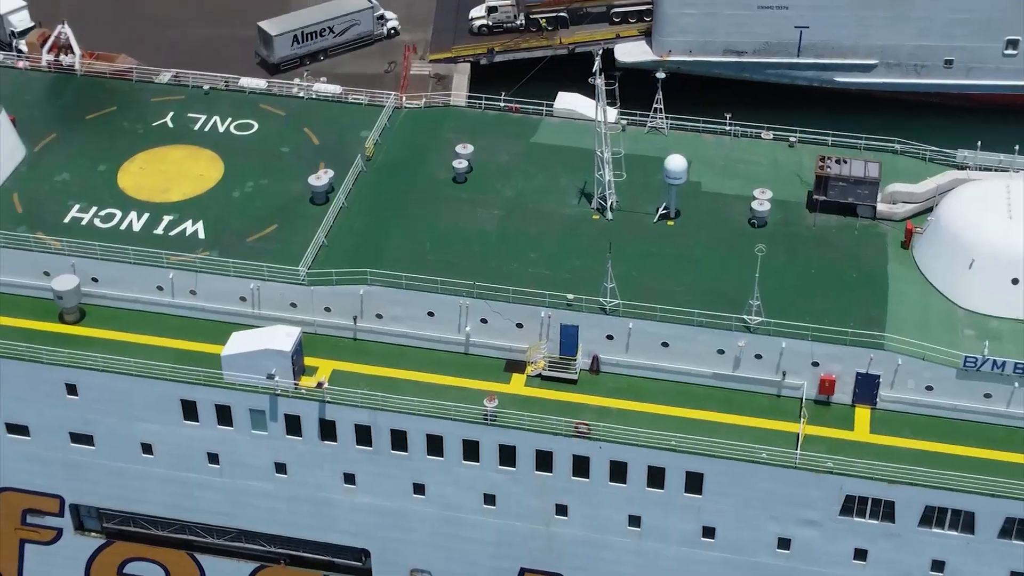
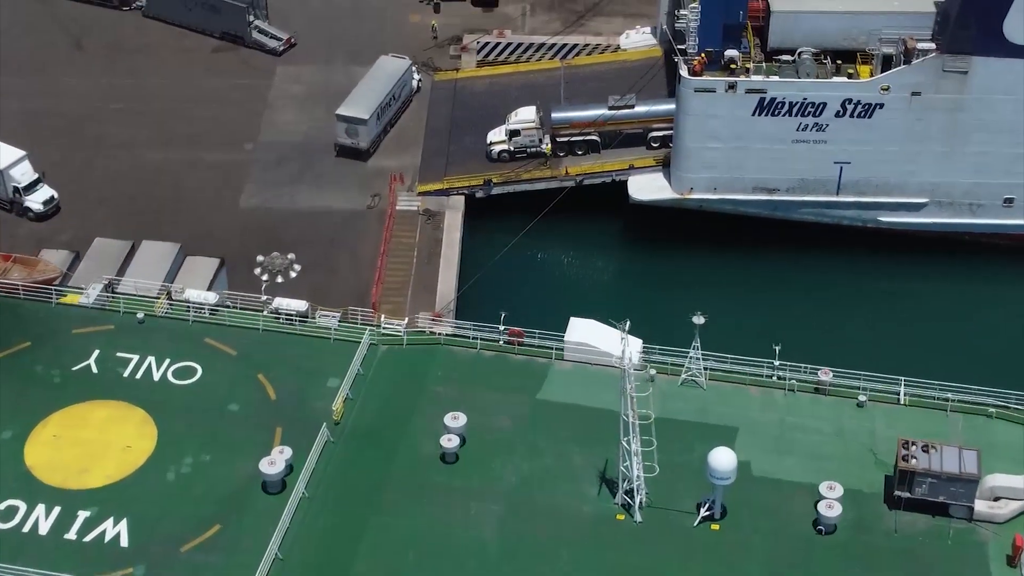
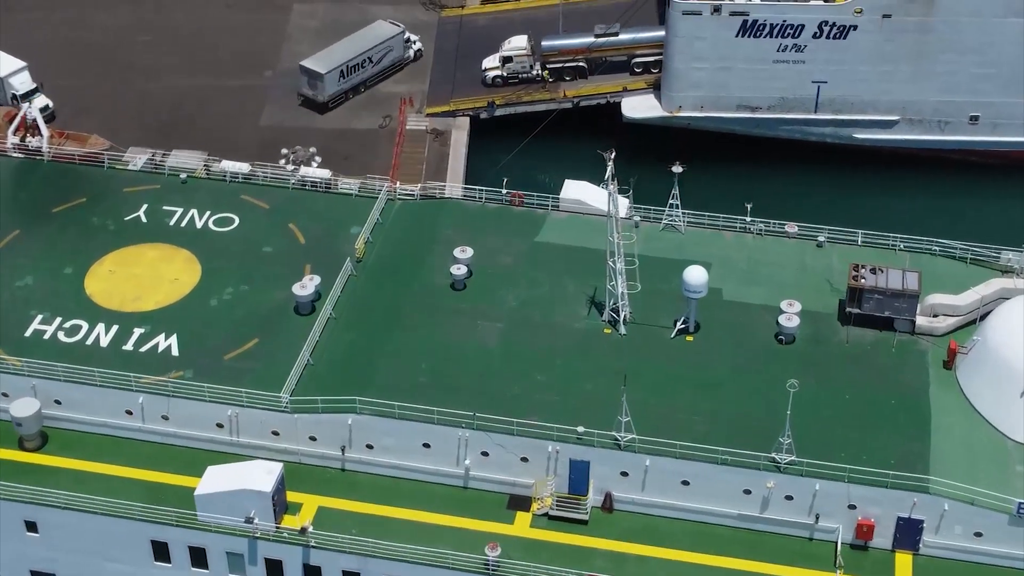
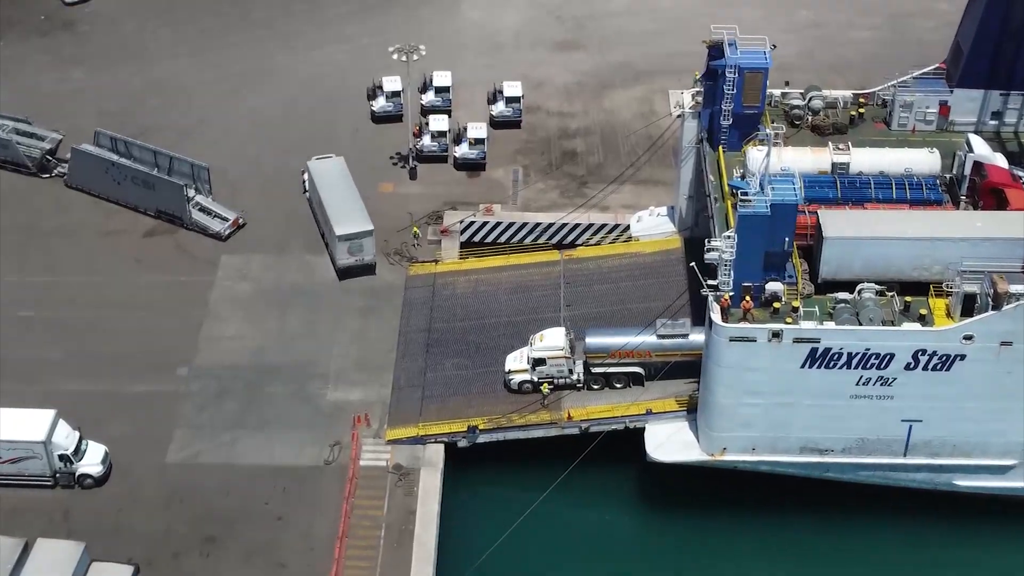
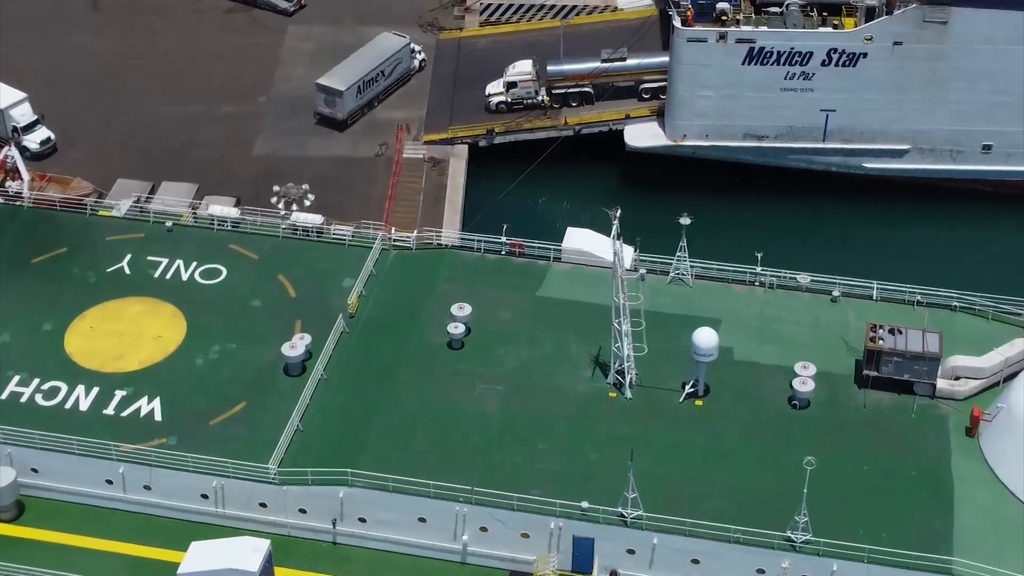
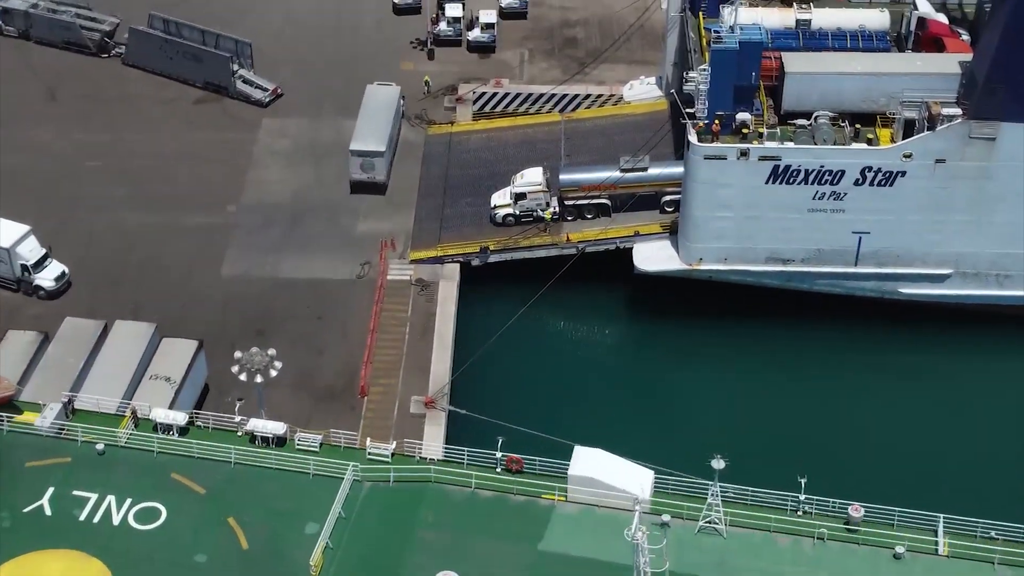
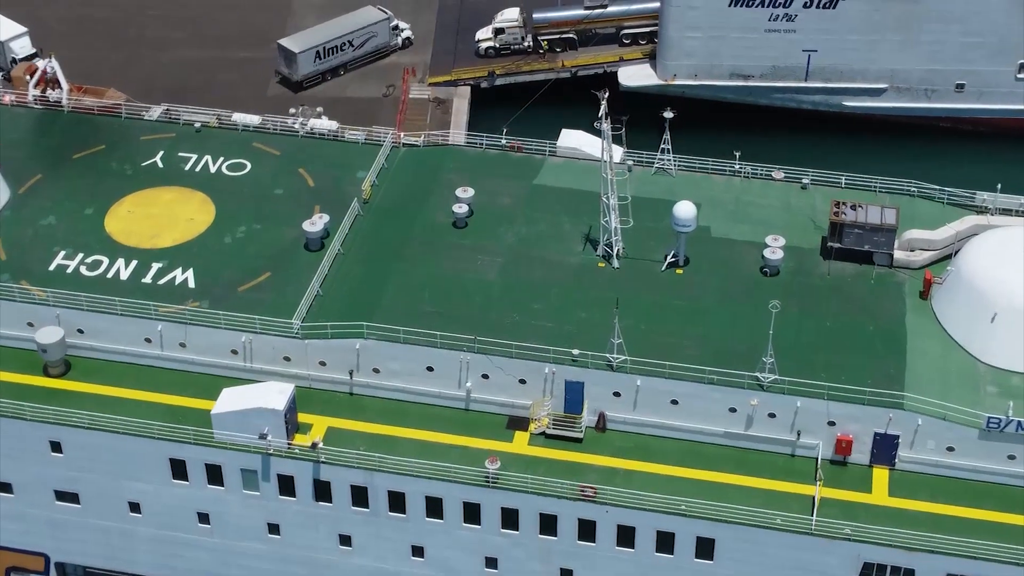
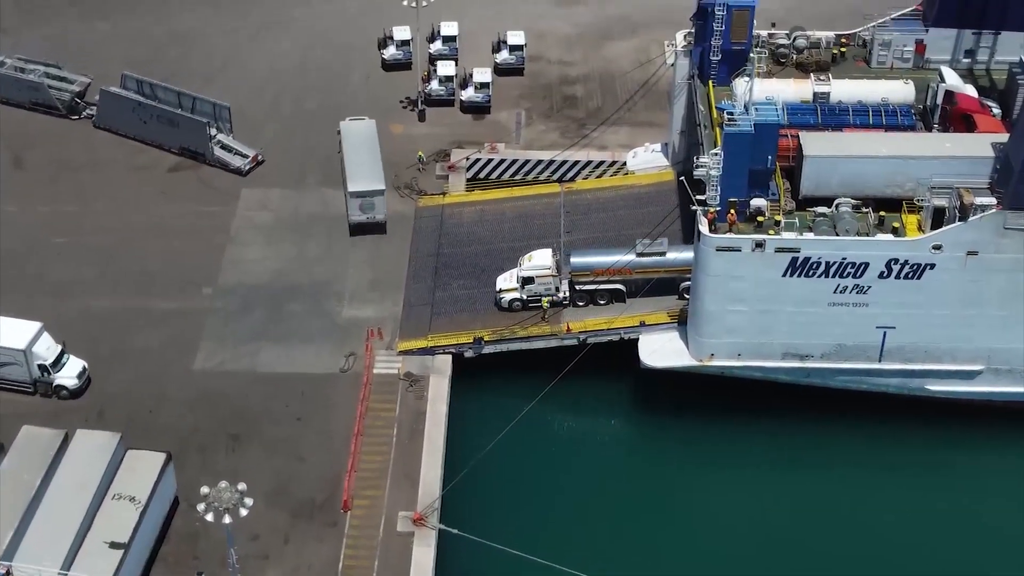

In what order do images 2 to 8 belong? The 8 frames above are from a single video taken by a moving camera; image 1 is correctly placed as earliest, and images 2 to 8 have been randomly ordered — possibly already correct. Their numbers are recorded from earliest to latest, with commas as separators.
7, 3, 5, 2, 6, 8, 4
